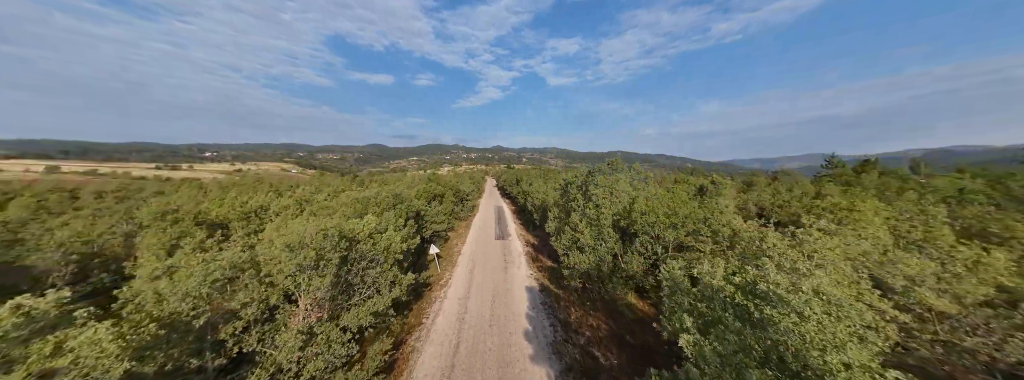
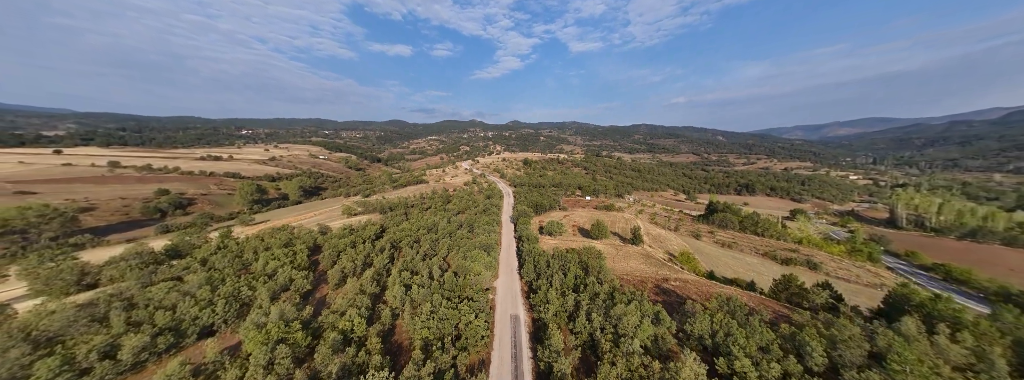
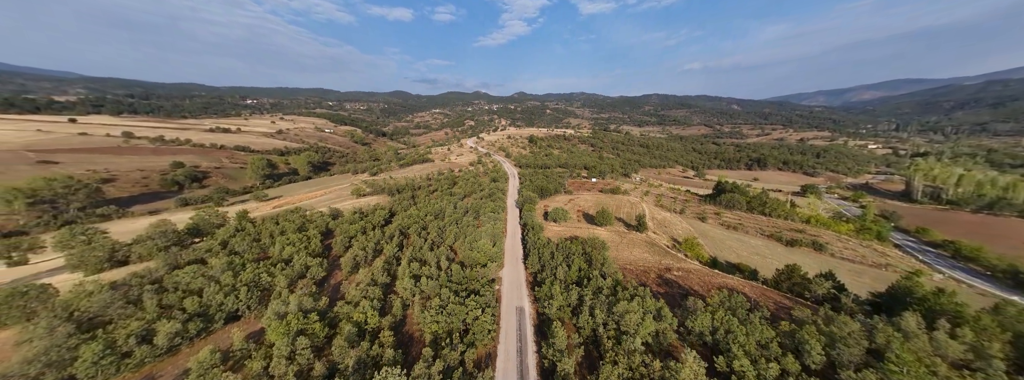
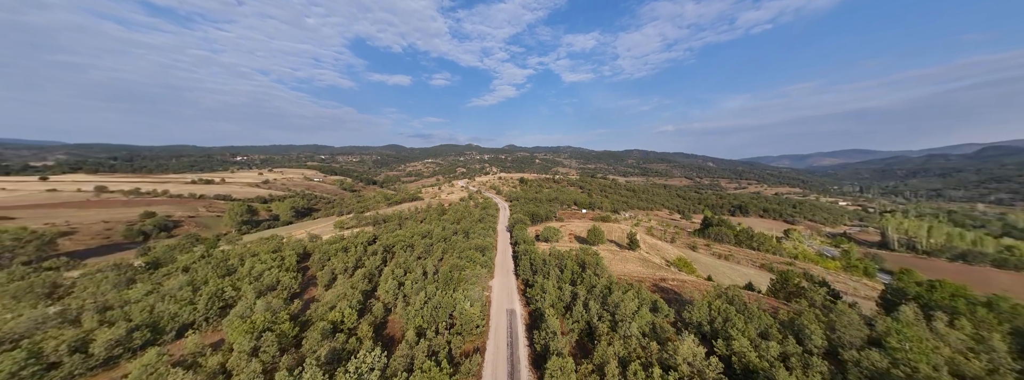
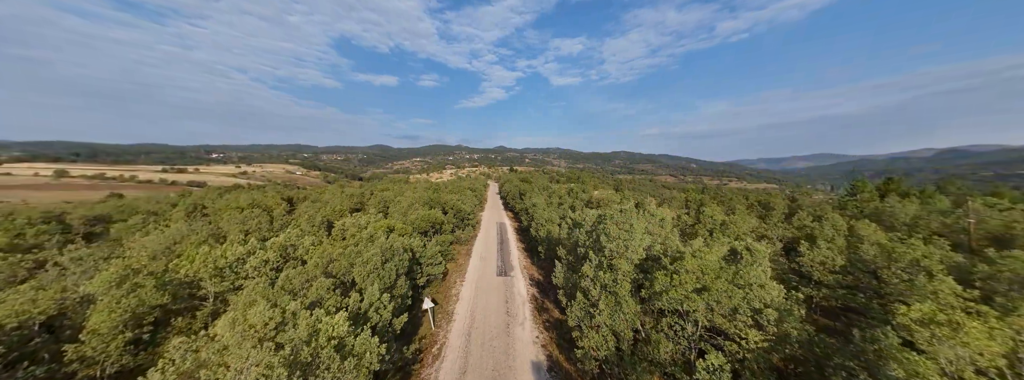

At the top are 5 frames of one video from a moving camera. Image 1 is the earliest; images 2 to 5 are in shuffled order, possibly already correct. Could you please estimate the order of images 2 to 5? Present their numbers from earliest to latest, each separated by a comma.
5, 4, 2, 3
